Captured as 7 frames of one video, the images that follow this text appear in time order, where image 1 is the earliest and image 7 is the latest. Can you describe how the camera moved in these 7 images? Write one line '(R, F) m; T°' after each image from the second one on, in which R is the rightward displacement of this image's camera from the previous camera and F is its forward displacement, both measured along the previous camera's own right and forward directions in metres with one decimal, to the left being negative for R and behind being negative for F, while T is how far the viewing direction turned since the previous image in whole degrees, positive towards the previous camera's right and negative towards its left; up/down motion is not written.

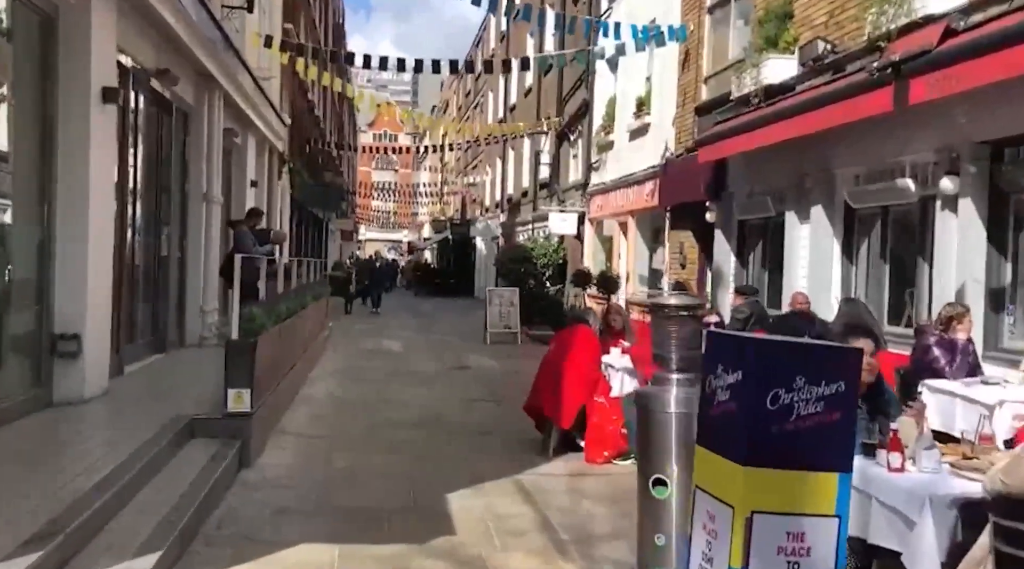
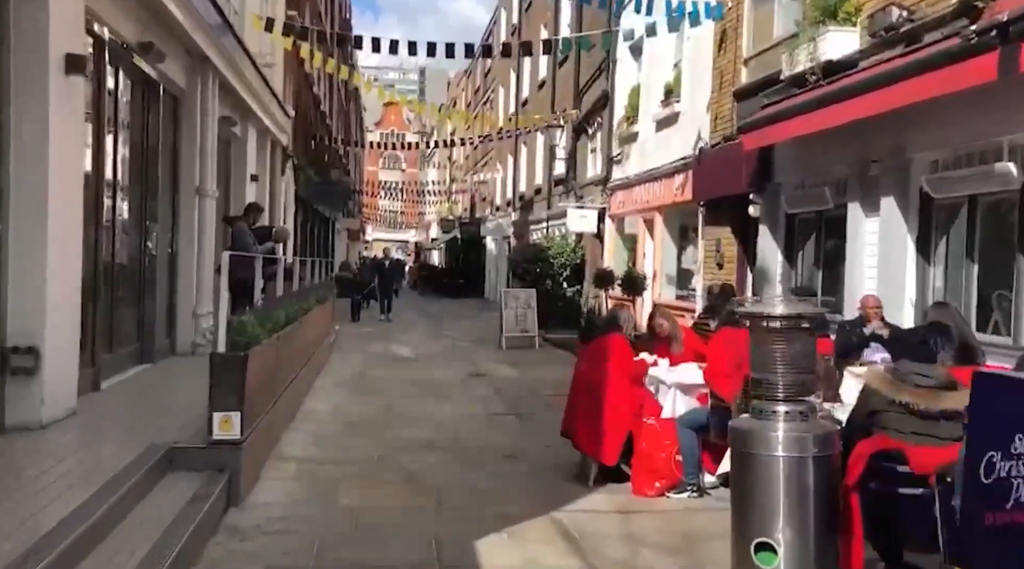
(-0.2, +1.1) m; 0°
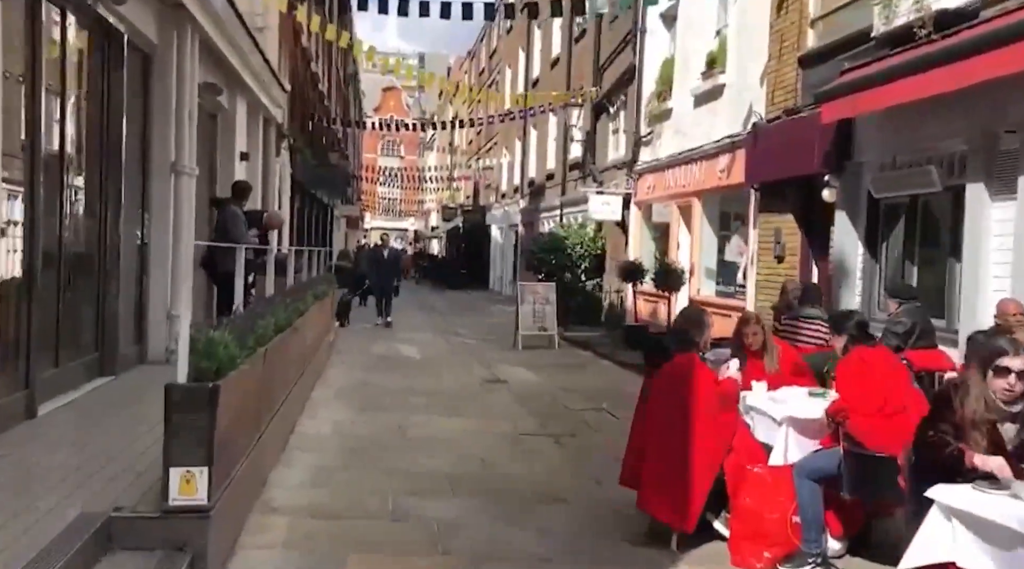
(-0.4, +1.7) m; 0°
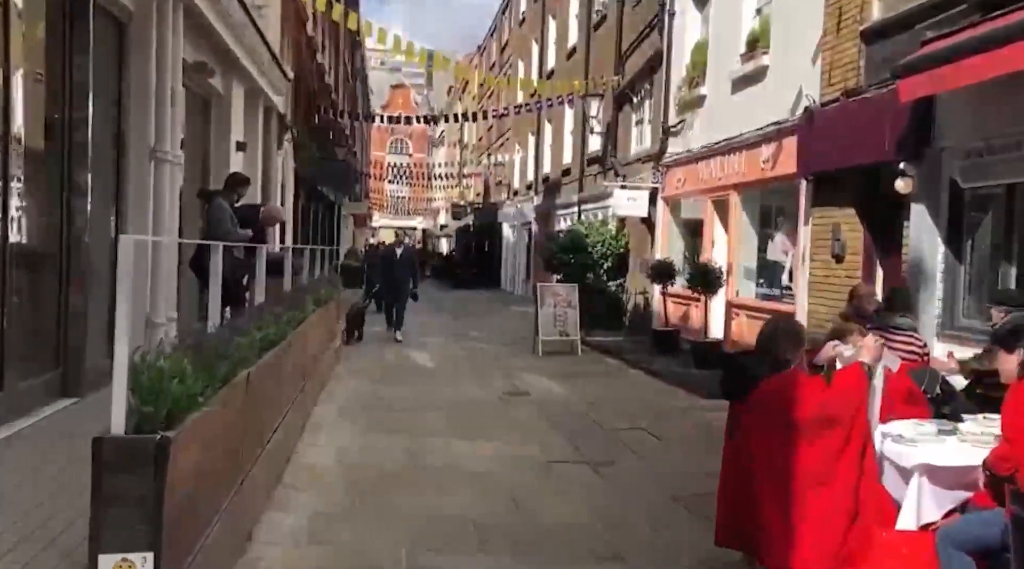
(-0.2, +1.2) m; 0°
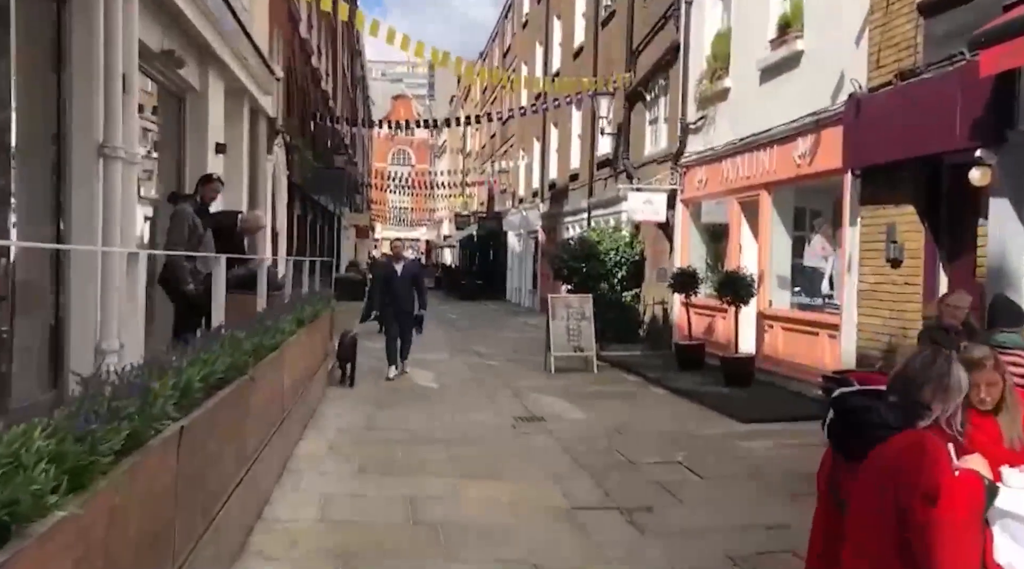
(-0.1, +1.2) m; 0°
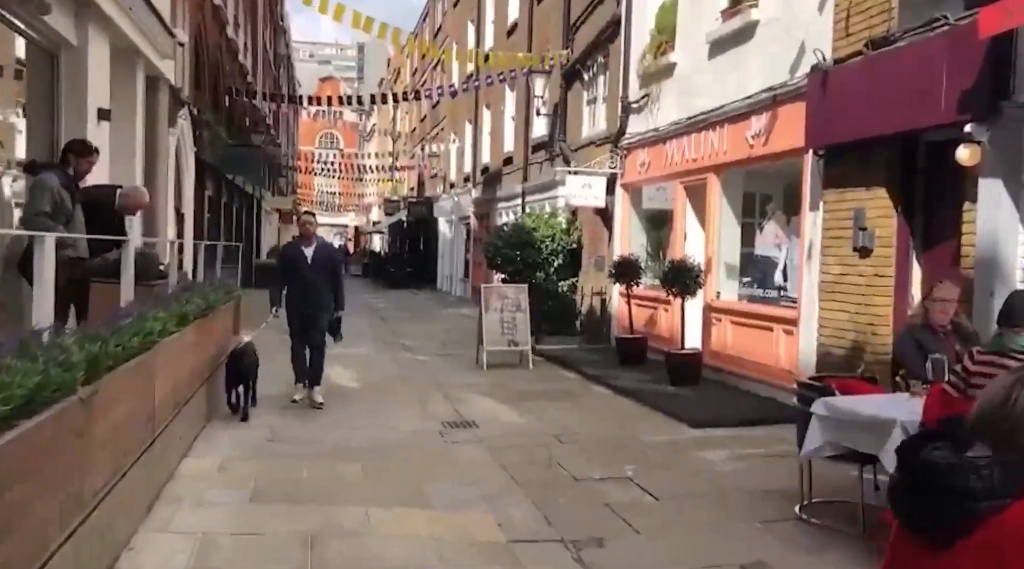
(0.0, +1.1) m; +4°
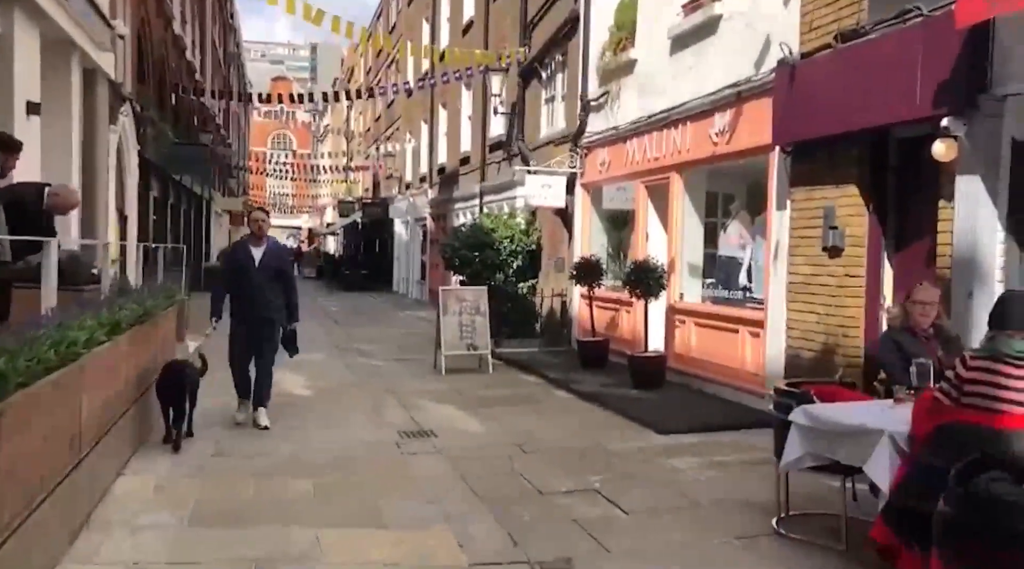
(0.0, +0.4) m; +3°
